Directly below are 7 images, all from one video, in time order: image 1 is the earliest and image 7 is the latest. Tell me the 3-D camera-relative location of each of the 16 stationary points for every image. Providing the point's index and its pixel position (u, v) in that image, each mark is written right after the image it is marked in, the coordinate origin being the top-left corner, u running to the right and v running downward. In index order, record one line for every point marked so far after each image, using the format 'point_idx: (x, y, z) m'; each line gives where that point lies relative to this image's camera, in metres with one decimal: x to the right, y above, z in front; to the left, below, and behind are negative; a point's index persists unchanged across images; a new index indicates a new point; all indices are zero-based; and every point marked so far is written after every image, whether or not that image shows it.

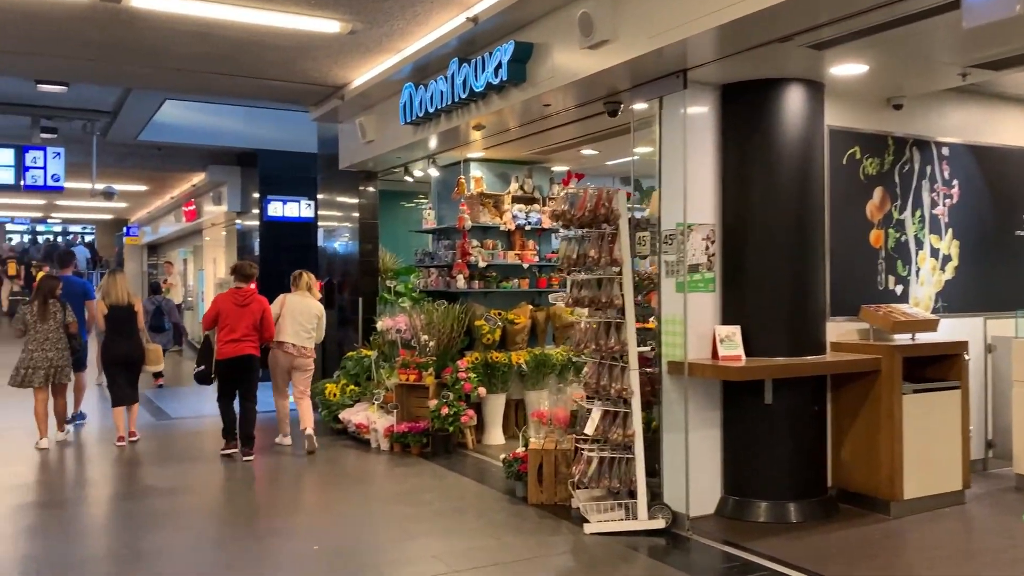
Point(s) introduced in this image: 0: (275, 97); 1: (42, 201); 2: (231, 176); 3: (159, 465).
0: (-2.2, +1.7, +8.0) m
1: (-9.1, +1.7, +17.0) m
2: (-4.0, +1.6, +12.3) m
3: (-2.9, -1.4, +7.0) m
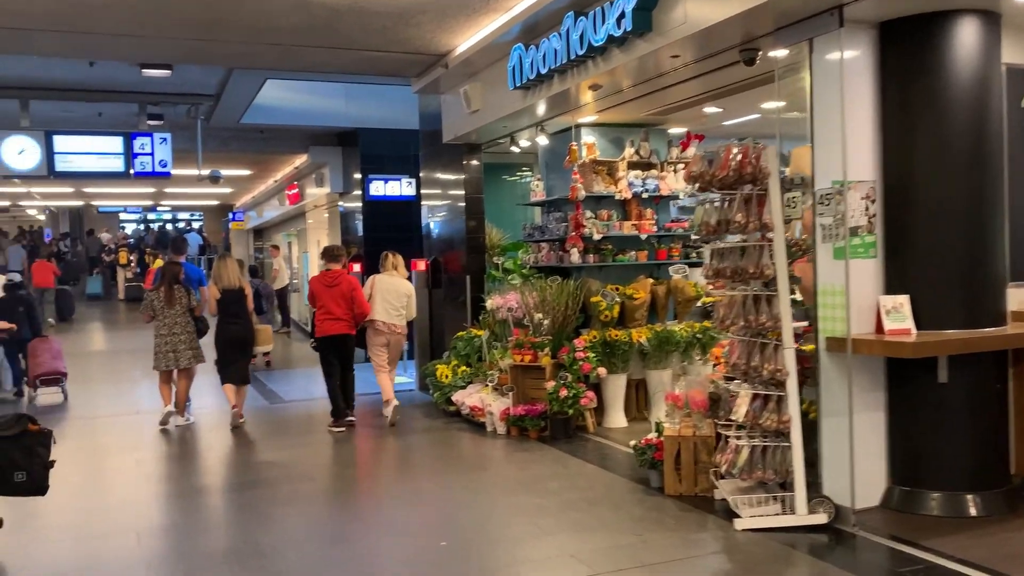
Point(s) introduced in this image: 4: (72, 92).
0: (-1.2, +1.9, +7.7) m
1: (-7.1, +2.0, +17.4) m
2: (-2.5, +1.8, +12.2) m
3: (-1.9, -1.2, +6.9) m
4: (-4.5, +2.0, +9.0) m
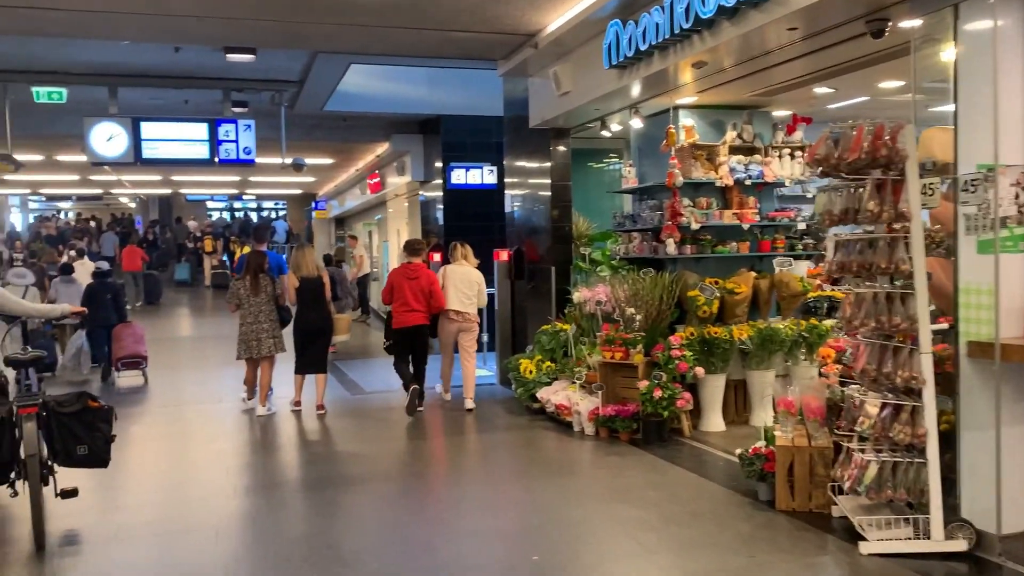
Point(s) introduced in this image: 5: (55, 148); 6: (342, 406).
0: (-0.4, +2.0, +7.5) m
1: (-5.5, +2.2, +17.6) m
2: (-1.4, +2.0, +12.0) m
3: (-1.3, -1.1, +6.7) m
4: (-3.6, +2.1, +9.0) m
5: (-6.3, +1.9, +12.2) m
6: (-1.7, -1.0, +8.4) m
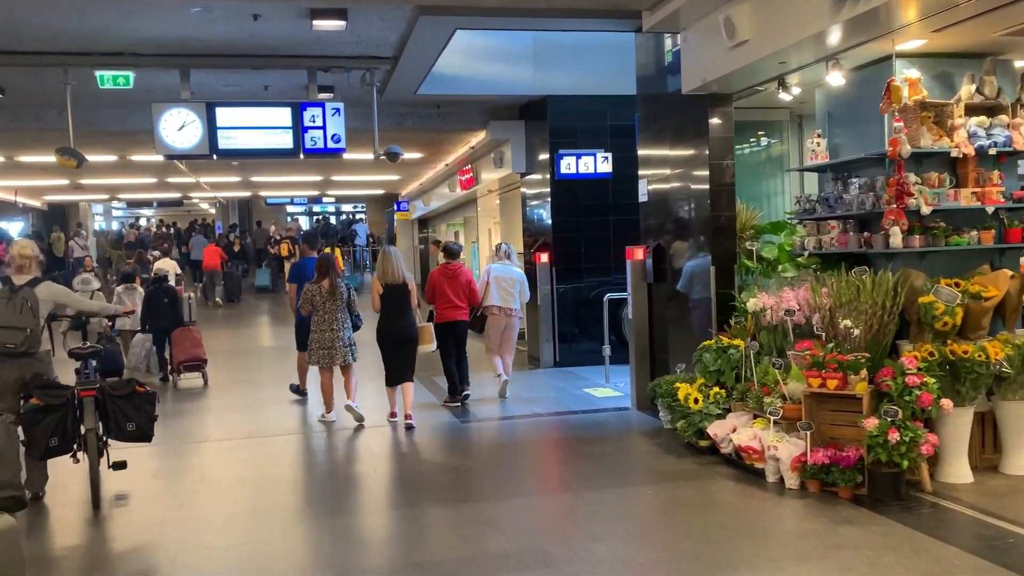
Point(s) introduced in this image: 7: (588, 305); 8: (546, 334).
0: (+0.6, +2.0, +6.1) m
1: (-3.7, +2.1, +16.6) m
2: (0.0, +1.9, +10.7) m
3: (-0.3, -1.2, +5.4) m
4: (-2.5, +2.0, +7.8) m
5: (-4.9, +1.8, +11.3) m
6: (-0.6, -1.1, +7.1) m
7: (+0.9, -0.2, +10.0) m
8: (+0.4, -0.5, +9.9) m
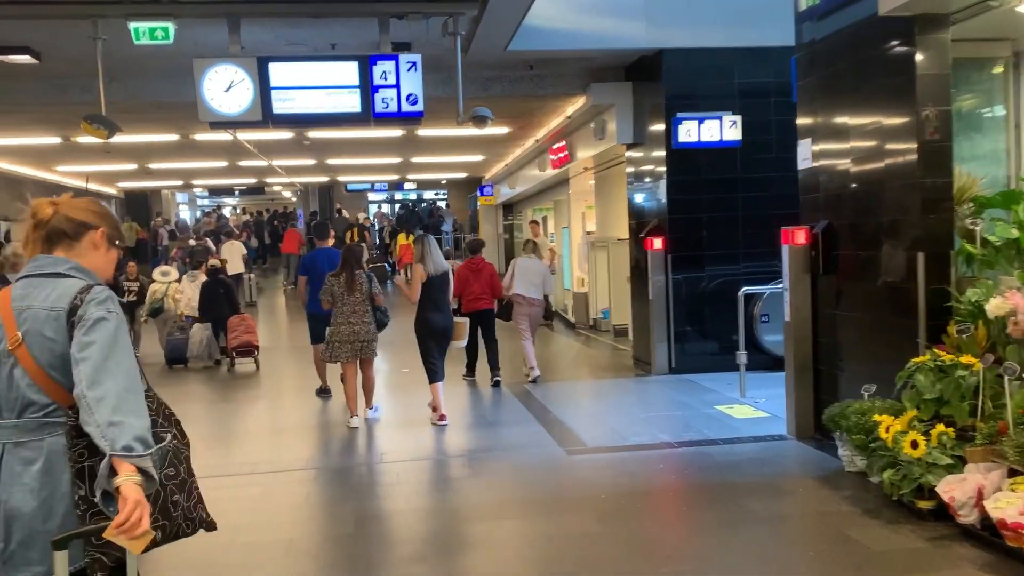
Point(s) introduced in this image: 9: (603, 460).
0: (+1.2, +2.0, +4.5) m
1: (-2.0, +2.3, +15.4) m
2: (+1.1, +2.0, +9.1) m
3: (+0.3, -1.2, +3.9) m
4: (-1.6, +2.1, +6.5) m
5: (-3.7, +1.9, +10.2) m
6: (+0.2, -1.0, +5.6) m
7: (+1.9, -0.1, +8.4) m
8: (+1.4, -0.4, +8.4) m
9: (+0.6, -1.0, +5.3) m
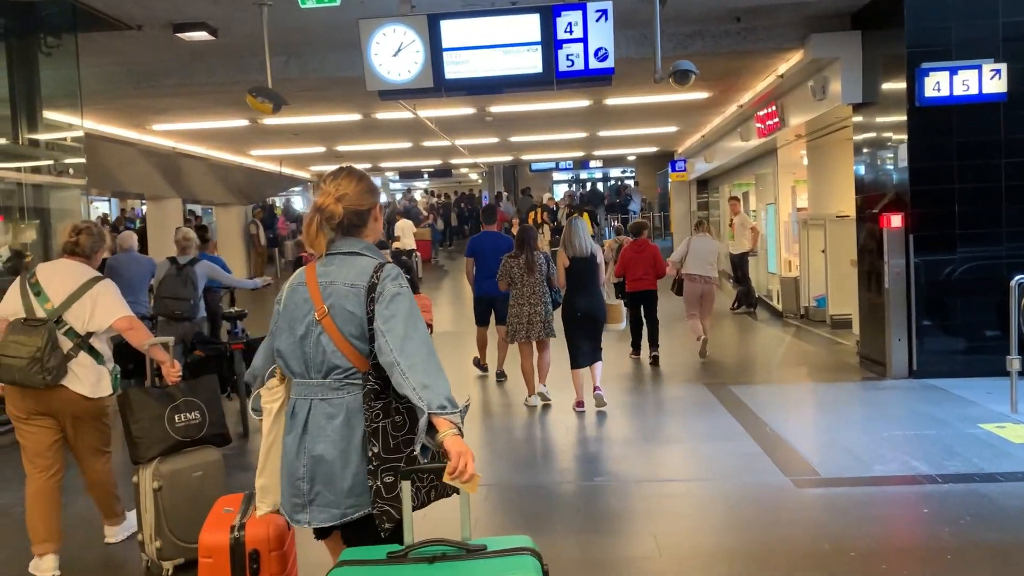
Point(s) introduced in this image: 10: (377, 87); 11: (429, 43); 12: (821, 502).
0: (+2.1, +2.0, +3.2) m
1: (+1.2, +2.5, +14.5) m
2: (+2.9, +2.1, +7.7) m
3: (+1.1, -1.2, +2.9) m
4: (-0.3, +2.2, +5.8) m
5: (-1.6, +2.1, +9.8) m
6: (+1.3, -1.0, +4.6) m
7: (+3.6, 0.0, +6.9) m
8: (+3.1, -0.3, +7.0) m
9: (+1.6, -1.0, +4.2) m
10: (-0.9, +1.3, +5.8) m
11: (-0.5, +1.6, +5.7) m
12: (+1.5, -1.0, +4.2) m
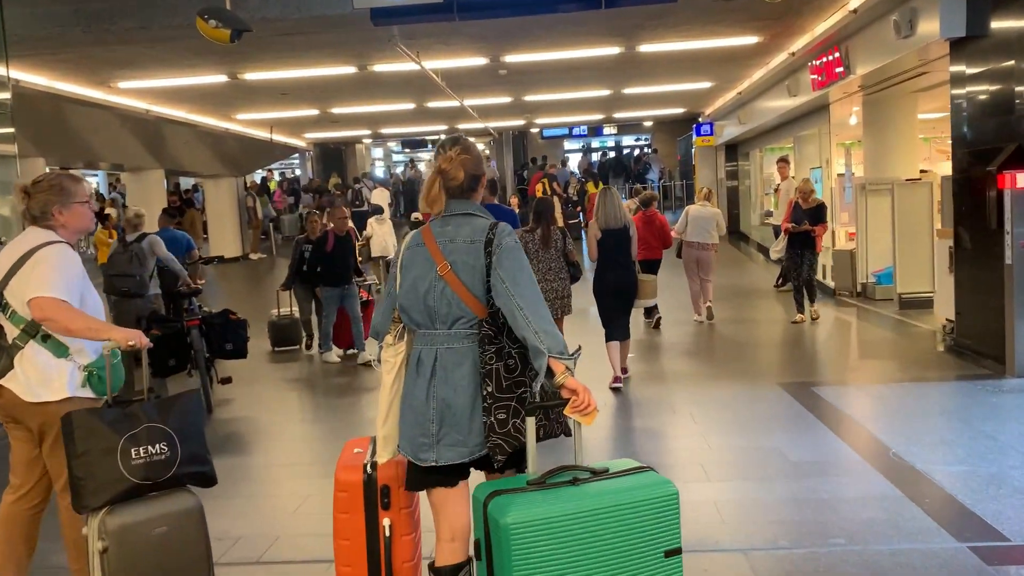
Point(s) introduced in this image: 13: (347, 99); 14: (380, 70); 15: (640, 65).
0: (+2.2, +2.0, +1.8) m
1: (+1.4, +2.9, +13.1) m
2: (+3.1, +2.3, +6.3) m
3: (+1.3, -1.1, +1.6) m
4: (-0.1, +2.3, +4.3) m
5: (-1.4, +2.3, +8.4) m
6: (+1.5, -0.9, +3.3) m
7: (+3.8, +0.1, +5.6) m
8: (+3.3, -0.2, +5.6) m
9: (+1.8, -0.9, +2.9) m
10: (-0.7, +1.4, +4.4) m
11: (-0.4, +1.7, +4.3) m
12: (+1.6, -1.0, +2.8) m
13: (-2.2, +2.5, +11.8) m
14: (-1.5, +2.4, +9.7) m
15: (+1.5, +2.6, +10.5) m
